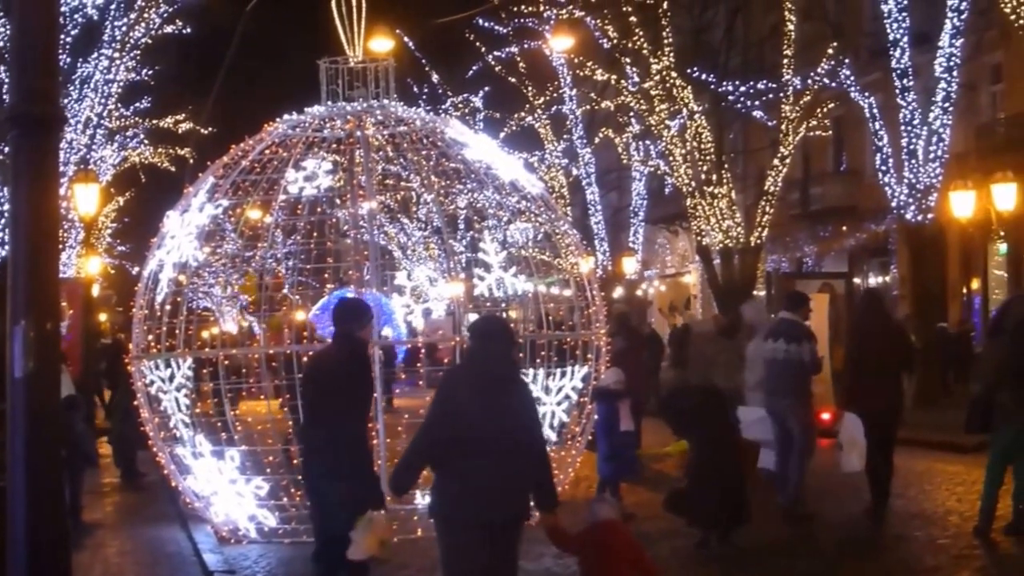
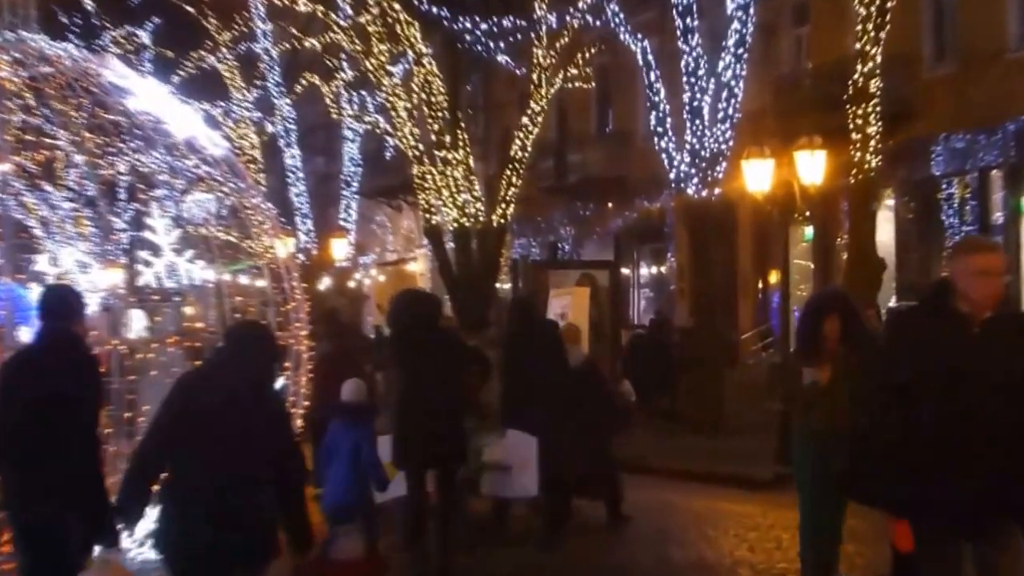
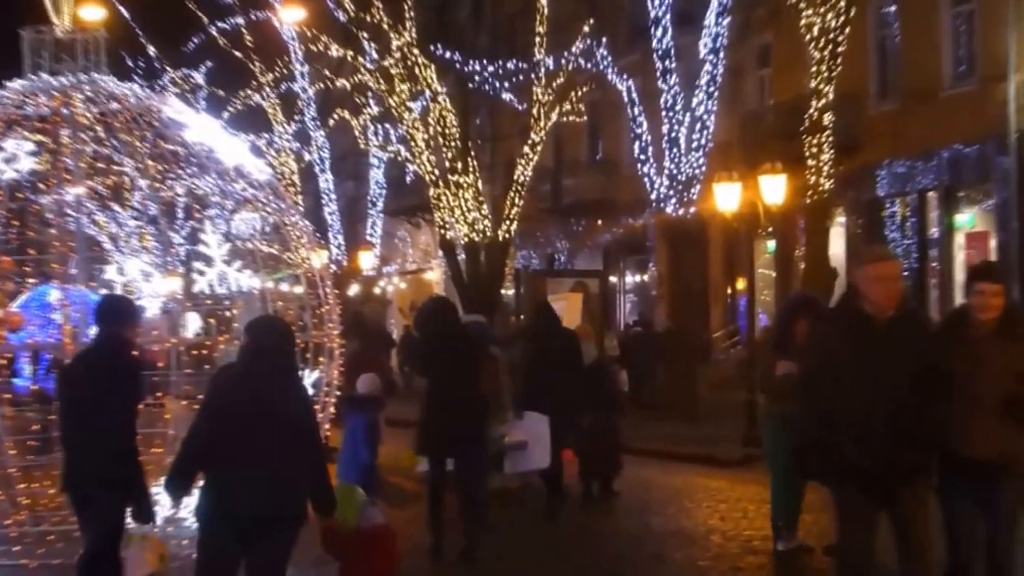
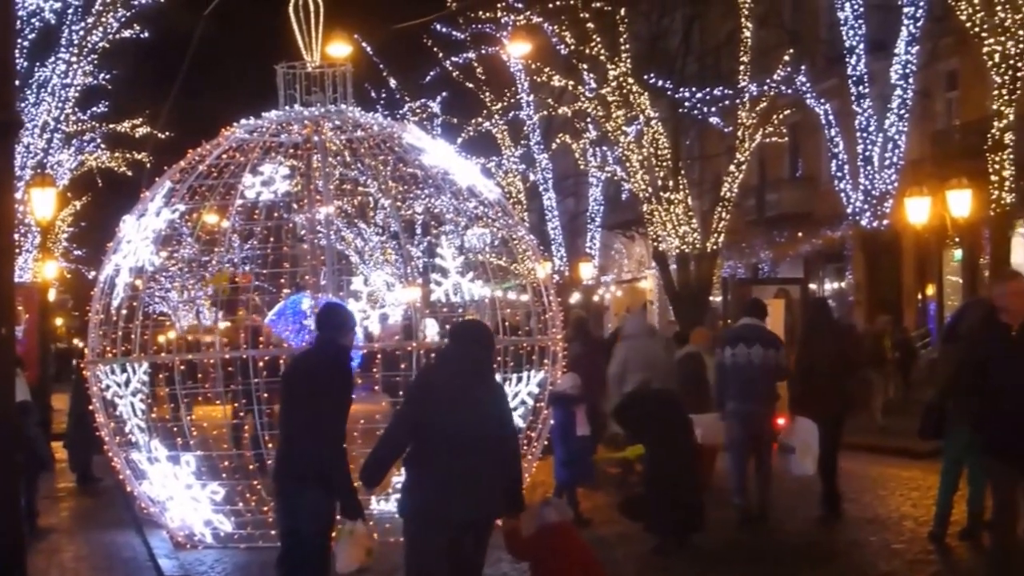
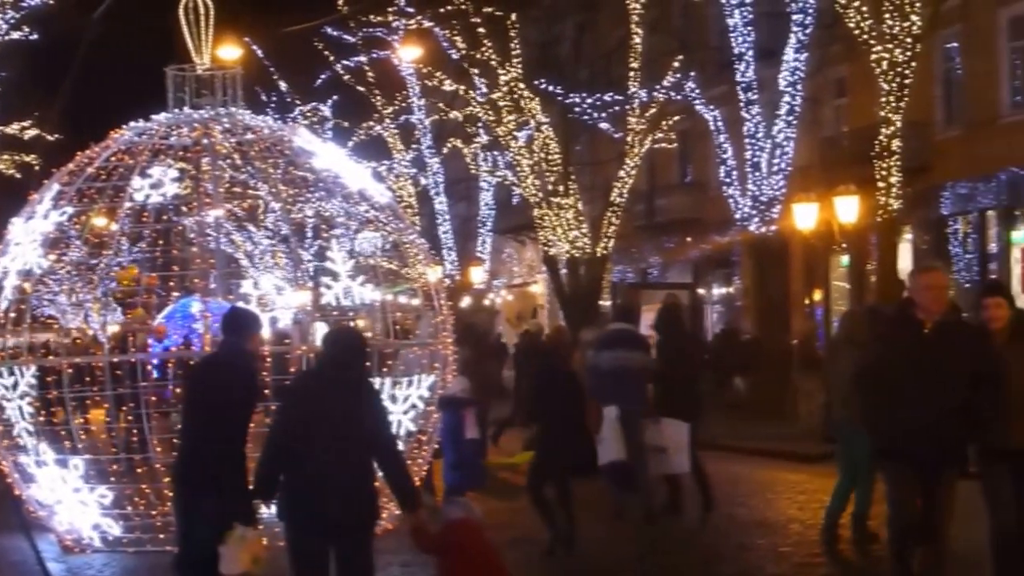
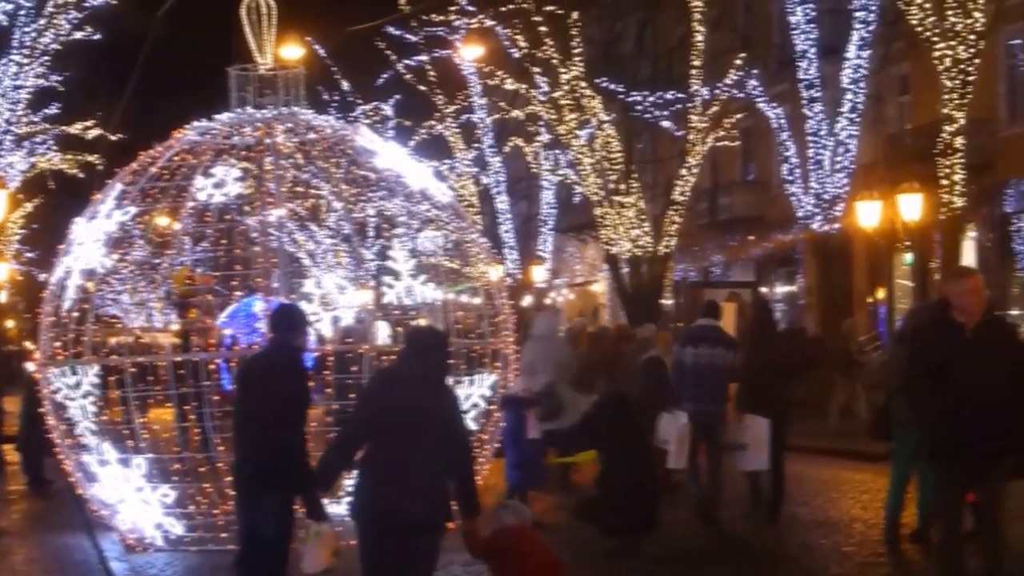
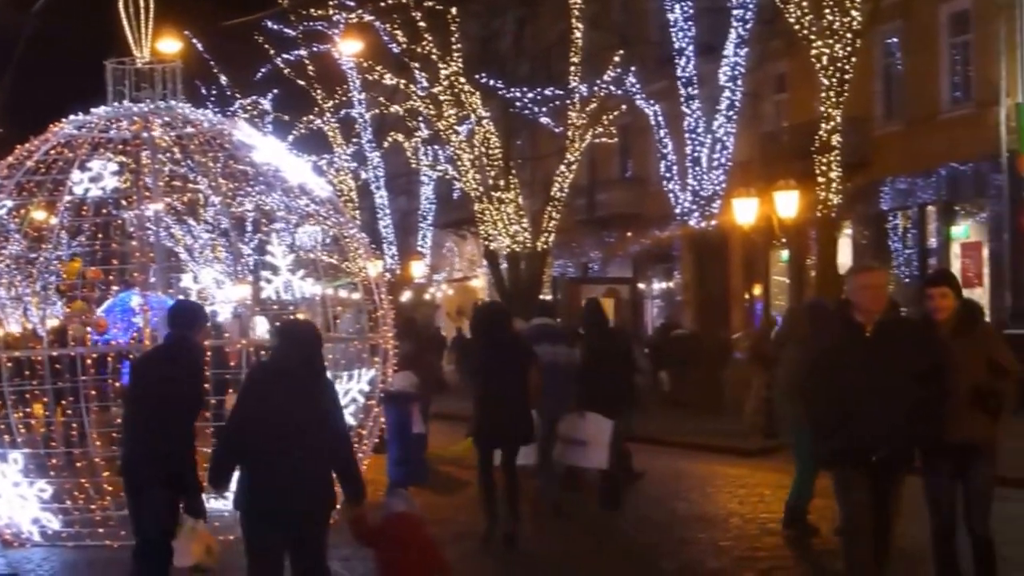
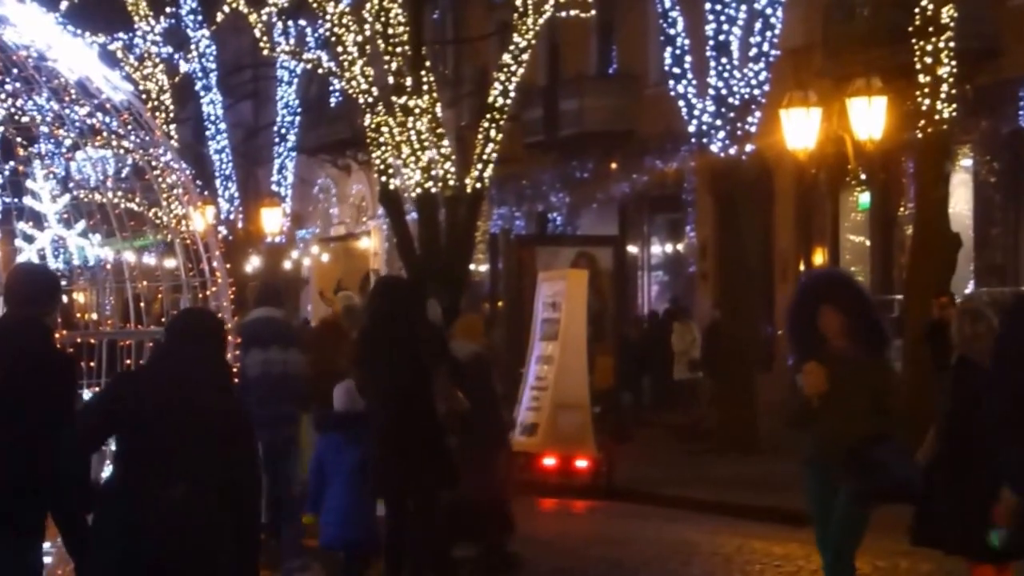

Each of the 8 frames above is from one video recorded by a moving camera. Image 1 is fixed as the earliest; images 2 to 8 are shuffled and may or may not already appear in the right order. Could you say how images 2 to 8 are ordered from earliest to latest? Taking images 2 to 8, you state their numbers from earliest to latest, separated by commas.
4, 6, 5, 7, 3, 2, 8
